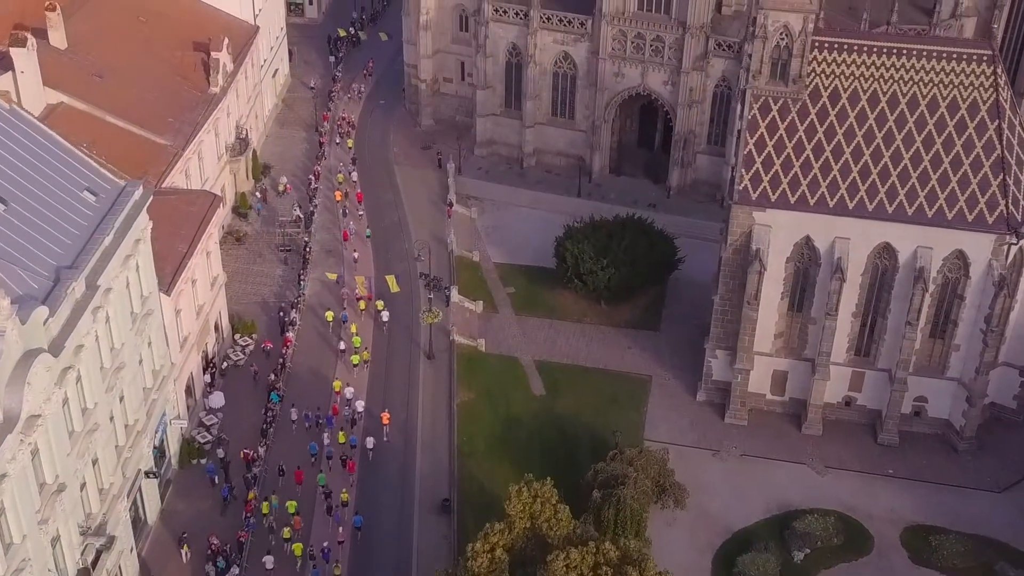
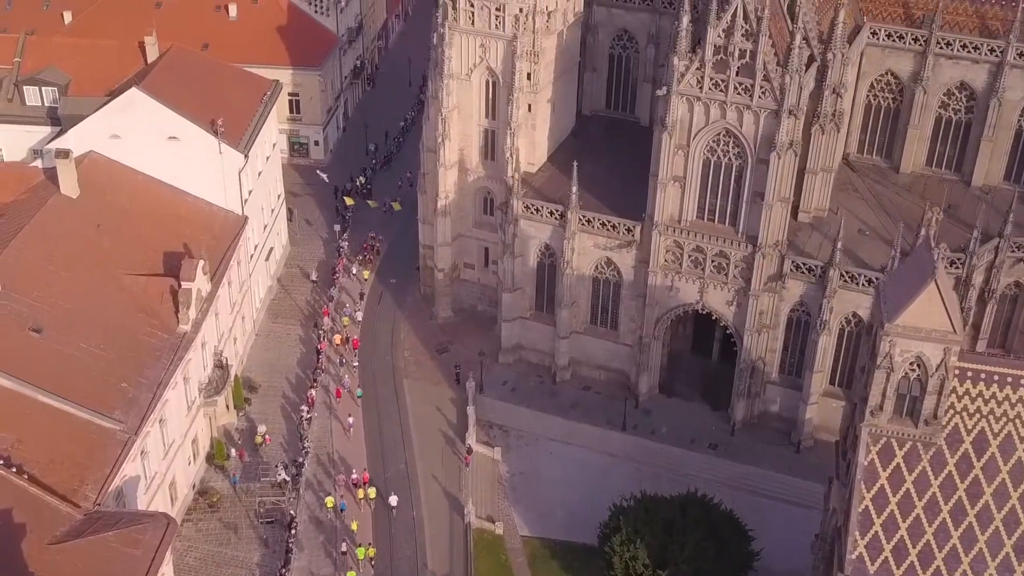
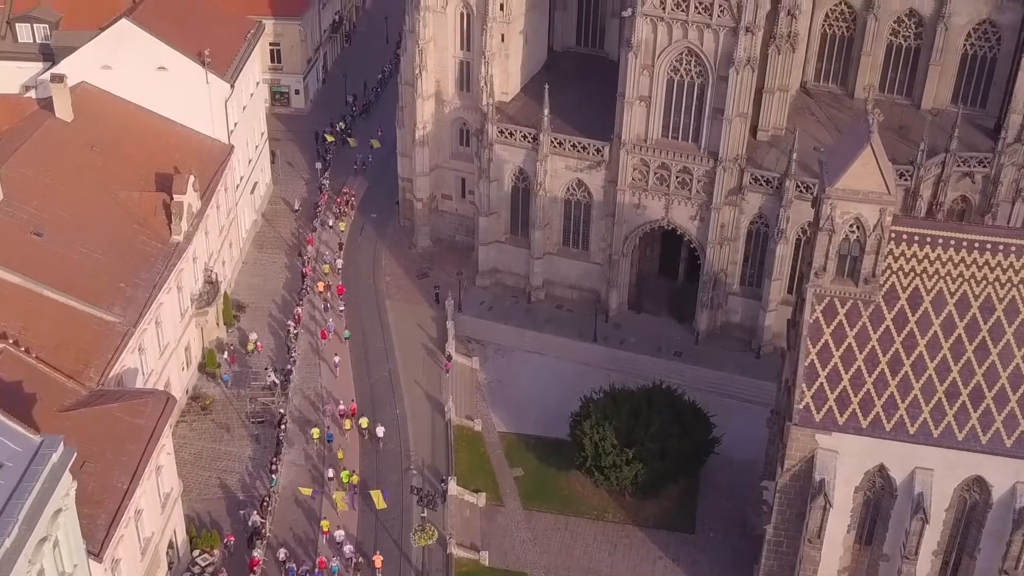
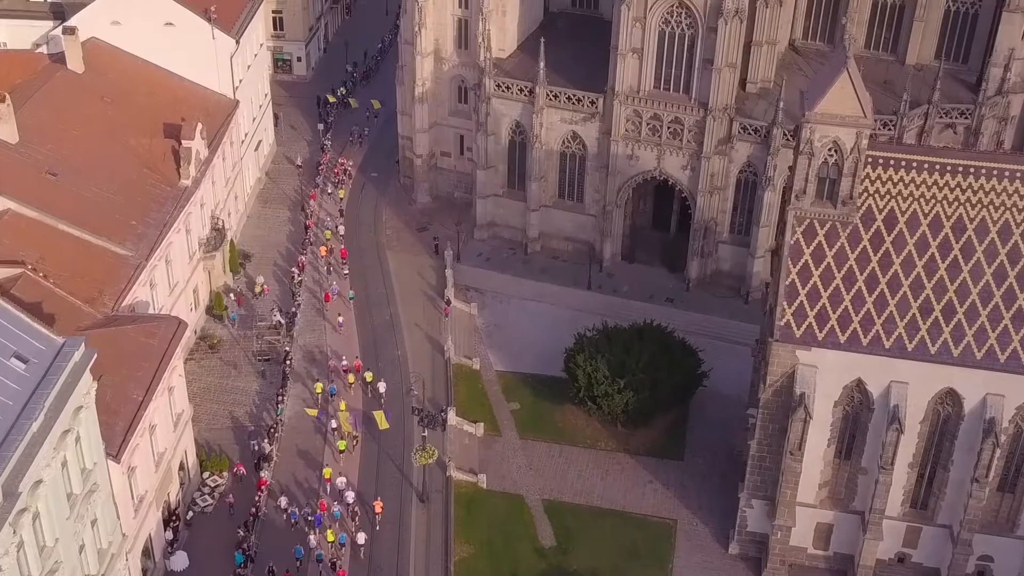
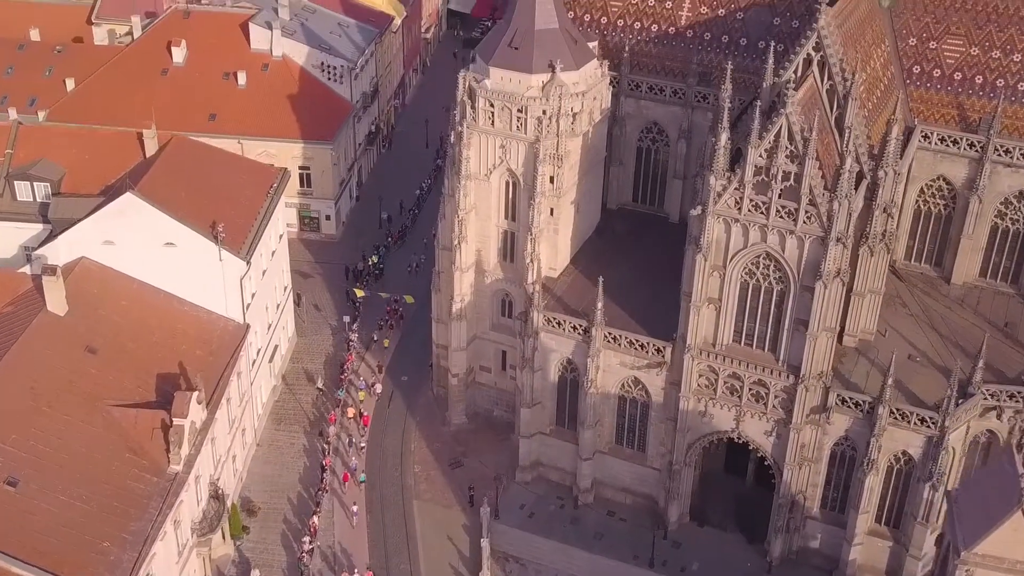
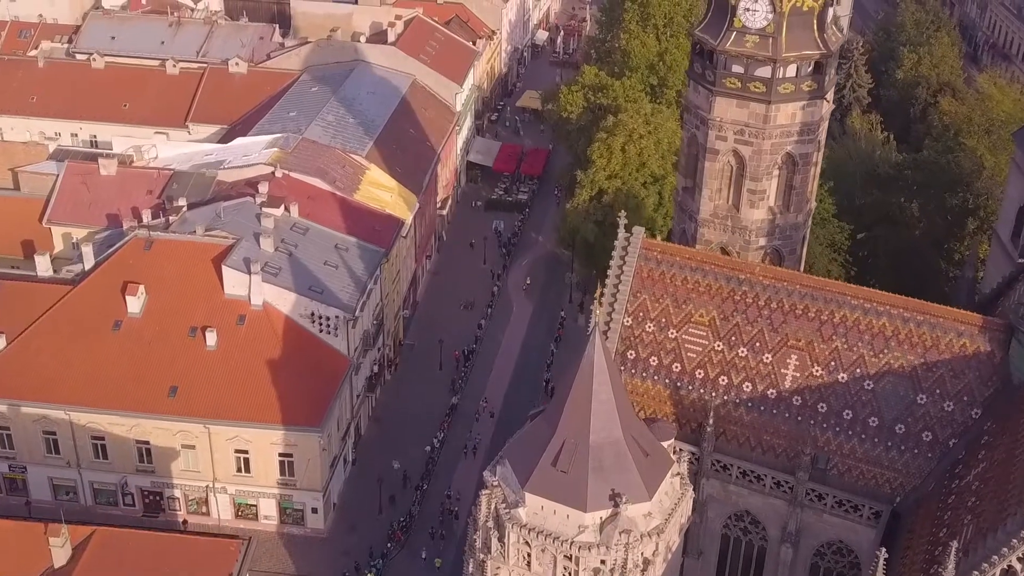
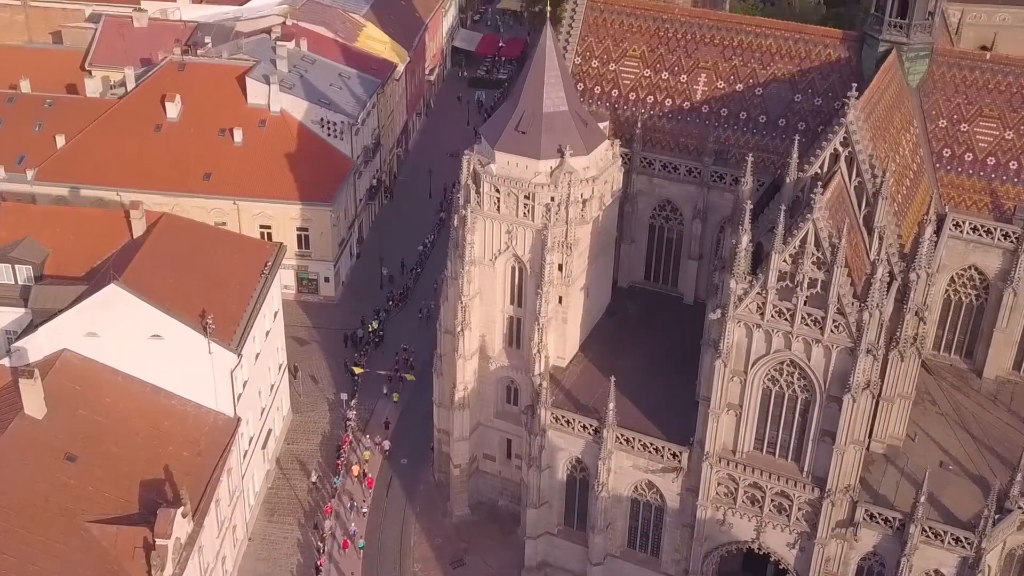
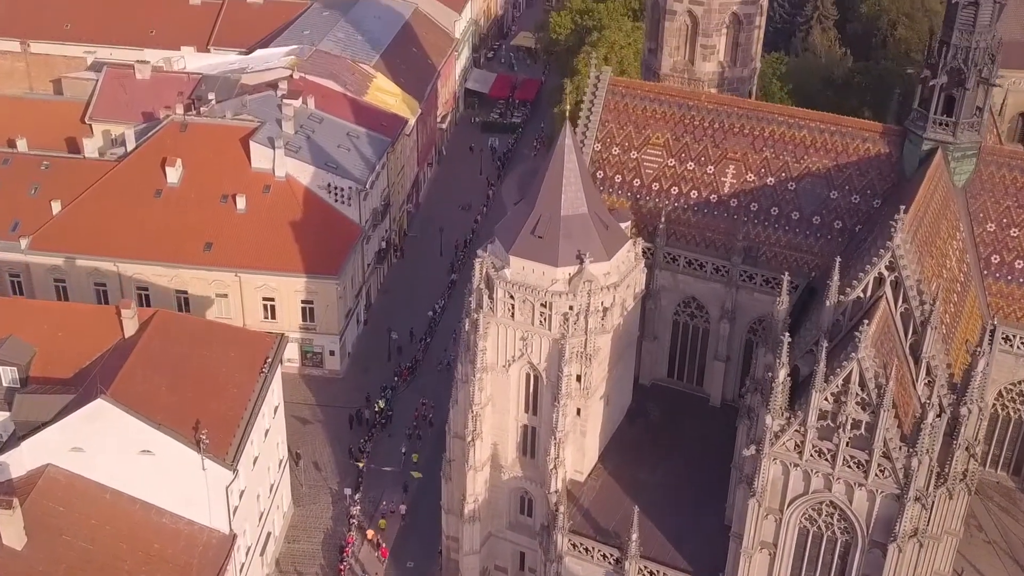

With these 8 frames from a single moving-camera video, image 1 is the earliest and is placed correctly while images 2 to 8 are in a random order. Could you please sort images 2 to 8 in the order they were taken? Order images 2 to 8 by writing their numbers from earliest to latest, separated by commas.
4, 3, 2, 5, 7, 8, 6
